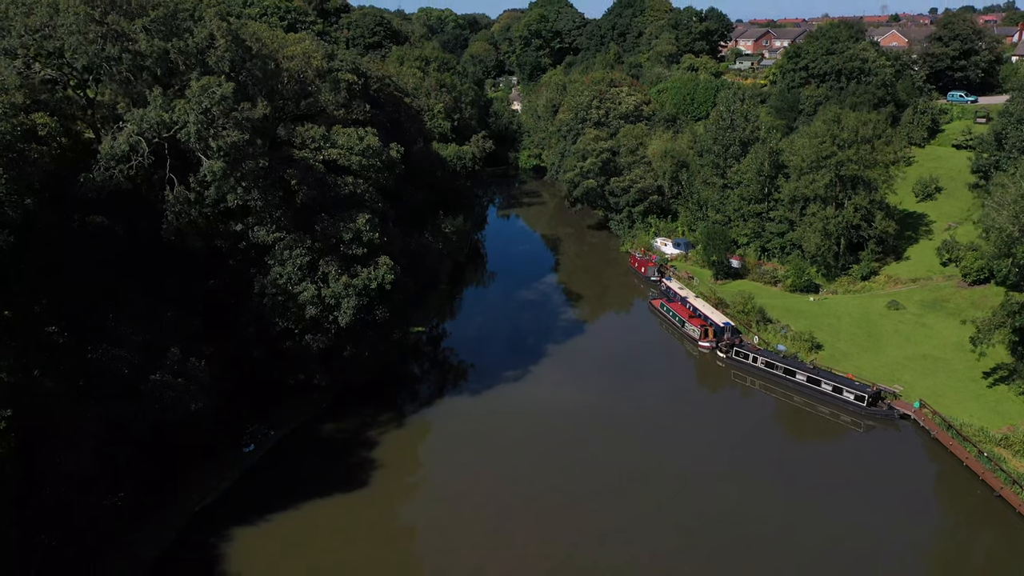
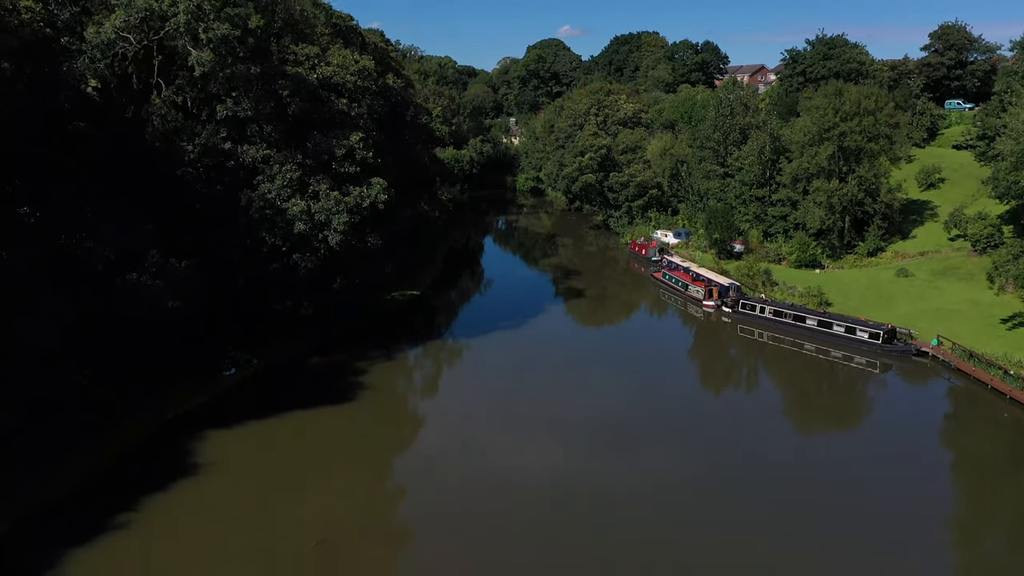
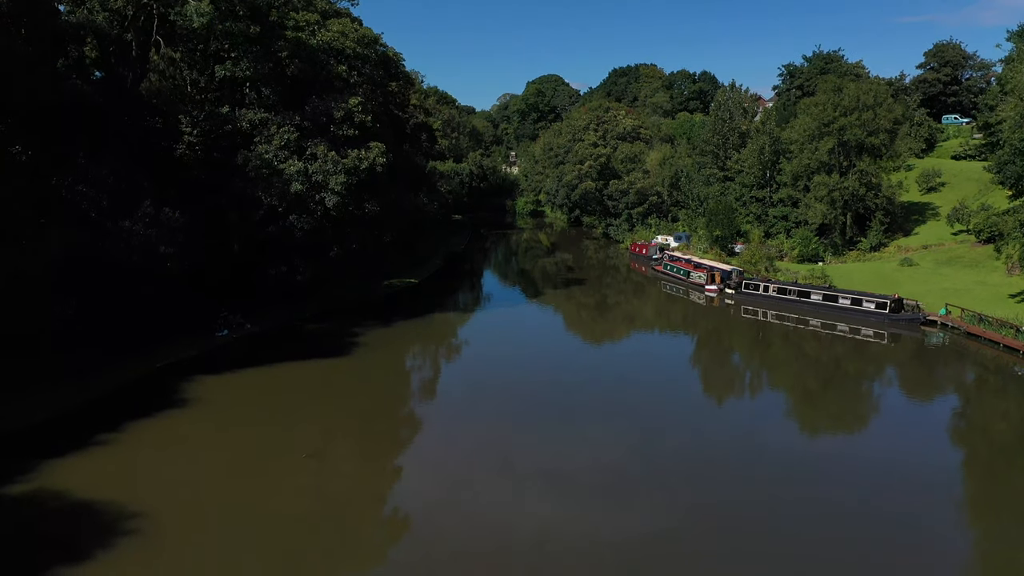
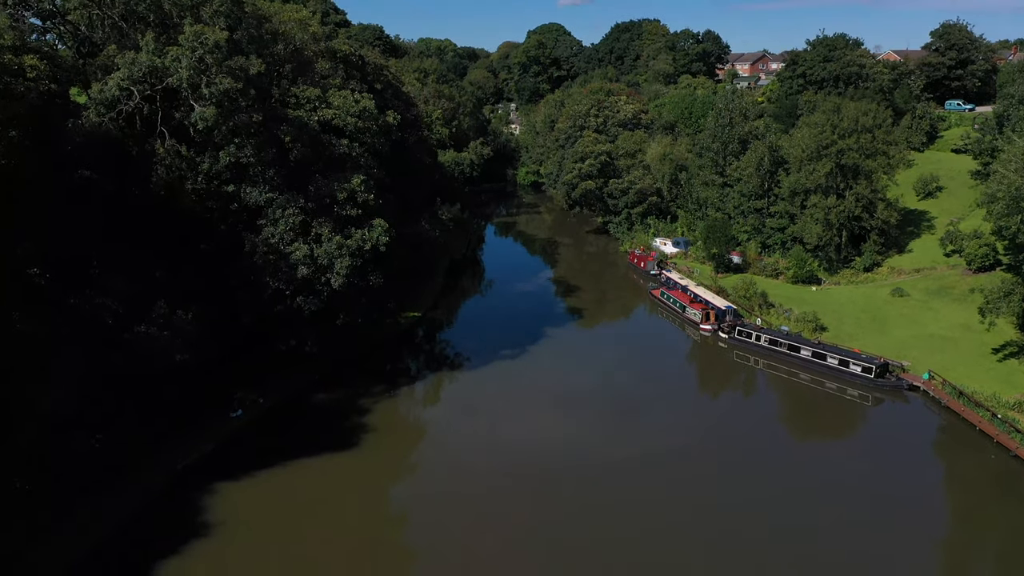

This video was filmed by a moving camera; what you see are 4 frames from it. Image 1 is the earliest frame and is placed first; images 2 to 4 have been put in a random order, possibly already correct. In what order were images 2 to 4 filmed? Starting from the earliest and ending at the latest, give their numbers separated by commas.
4, 2, 3
